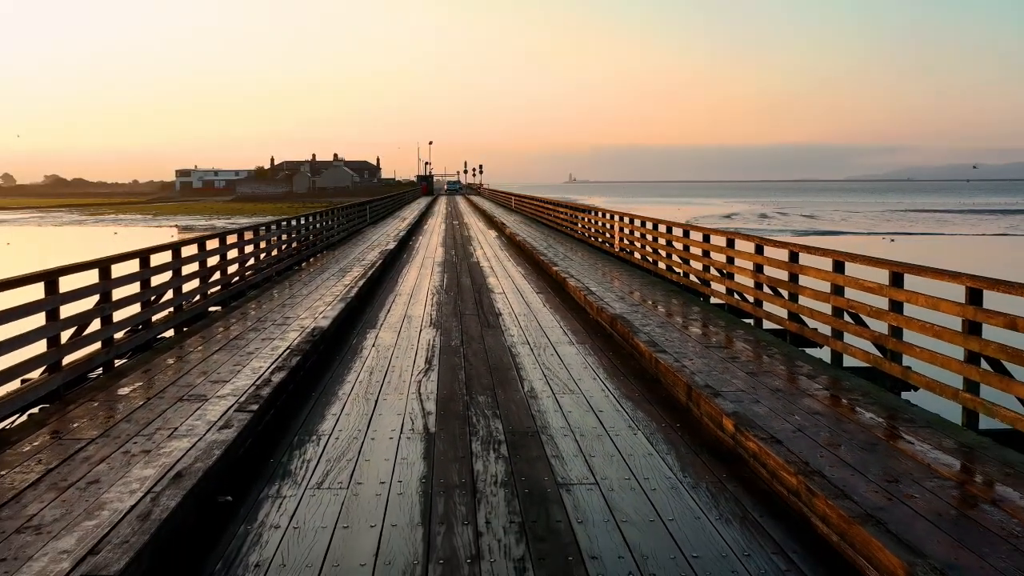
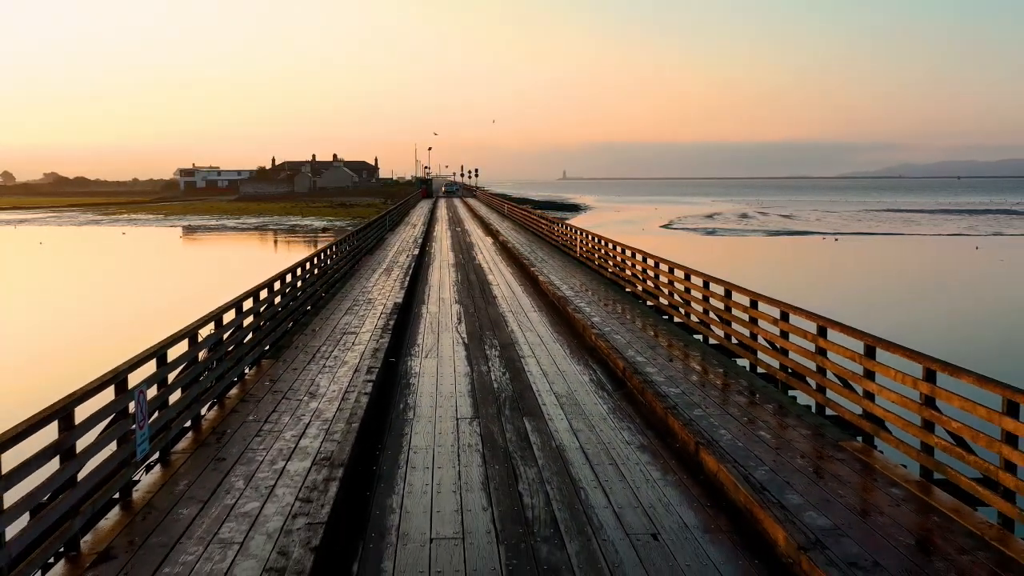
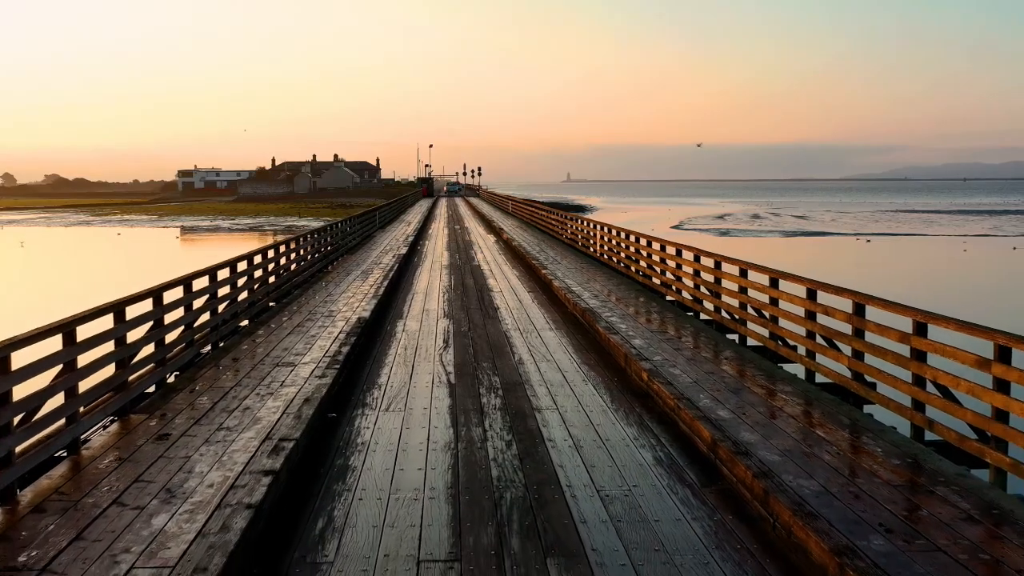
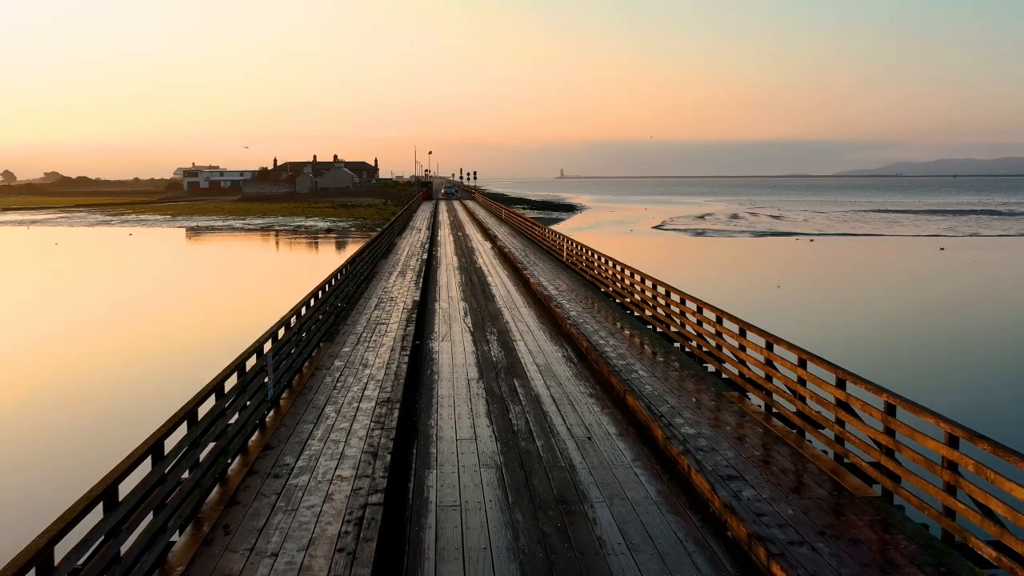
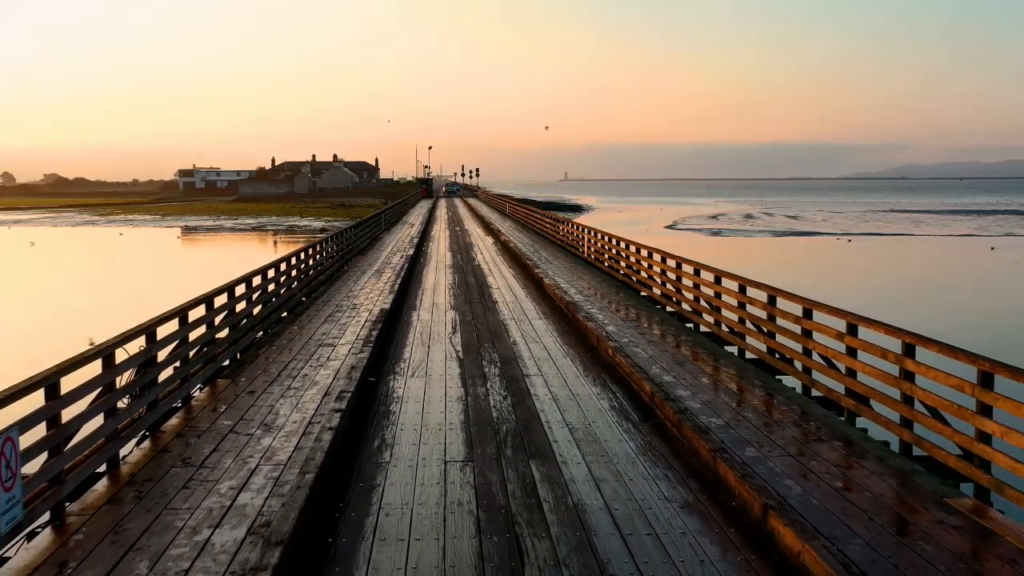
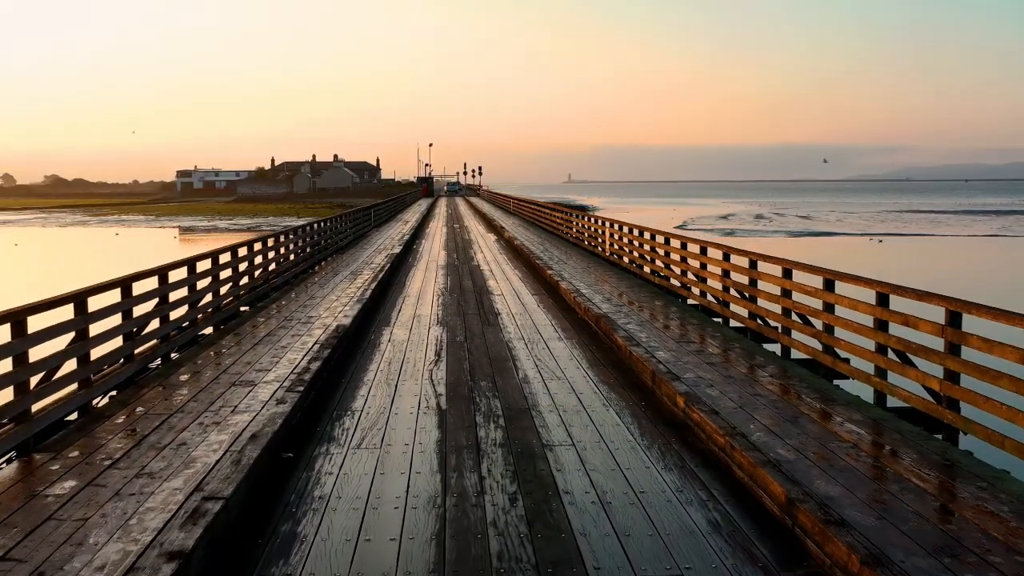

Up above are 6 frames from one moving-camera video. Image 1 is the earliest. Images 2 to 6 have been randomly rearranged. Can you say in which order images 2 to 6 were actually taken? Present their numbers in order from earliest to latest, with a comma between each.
6, 3, 5, 2, 4
